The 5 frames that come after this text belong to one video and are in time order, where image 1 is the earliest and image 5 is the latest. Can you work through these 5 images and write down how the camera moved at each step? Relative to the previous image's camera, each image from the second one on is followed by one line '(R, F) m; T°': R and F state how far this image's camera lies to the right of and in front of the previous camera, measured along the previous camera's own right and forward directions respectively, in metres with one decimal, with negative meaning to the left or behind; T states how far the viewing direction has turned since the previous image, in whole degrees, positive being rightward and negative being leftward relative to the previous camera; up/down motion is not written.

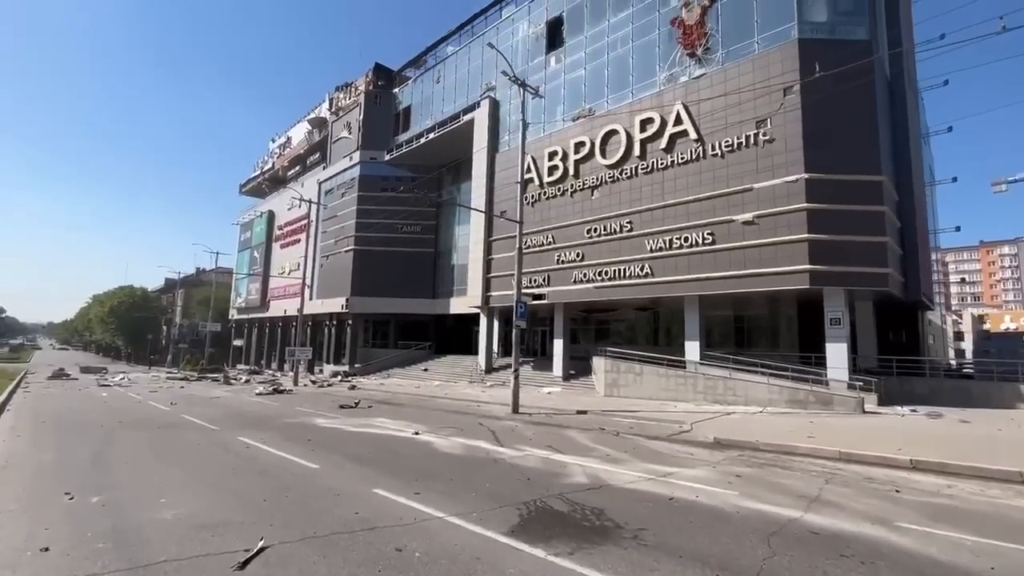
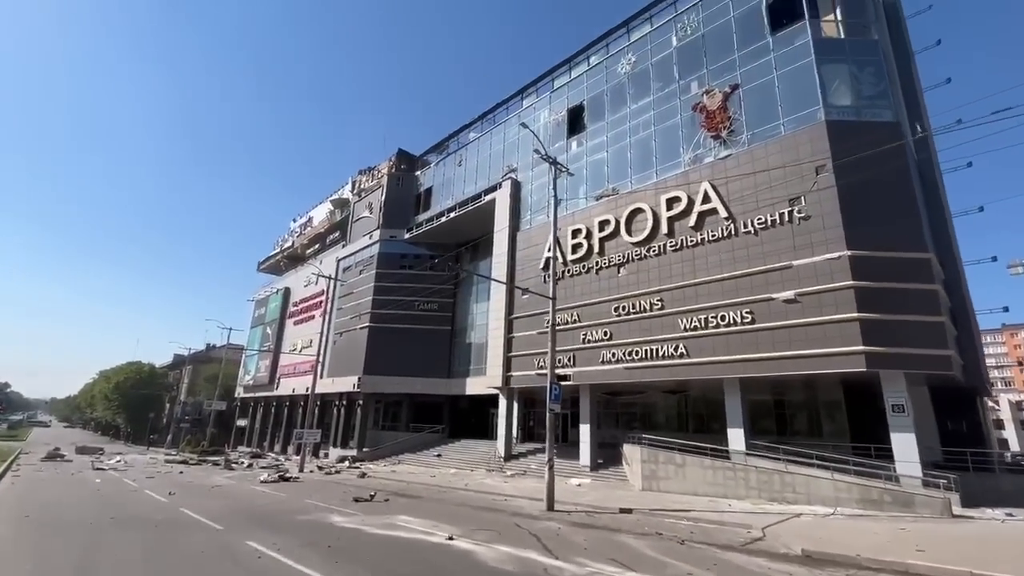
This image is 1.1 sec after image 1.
(-1.0, +1.0) m; -1°
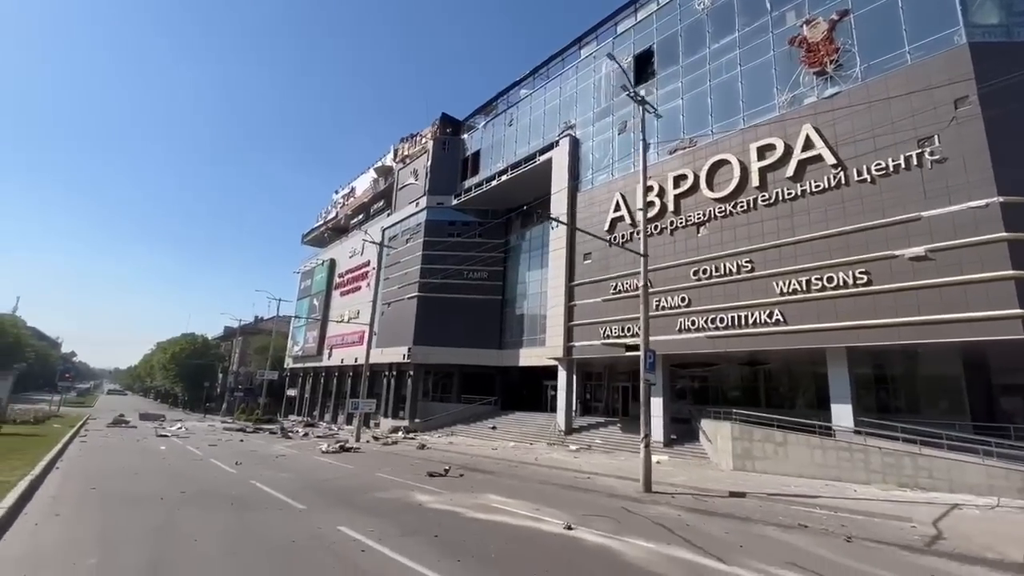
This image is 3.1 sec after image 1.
(-1.8, +2.0) m; -4°
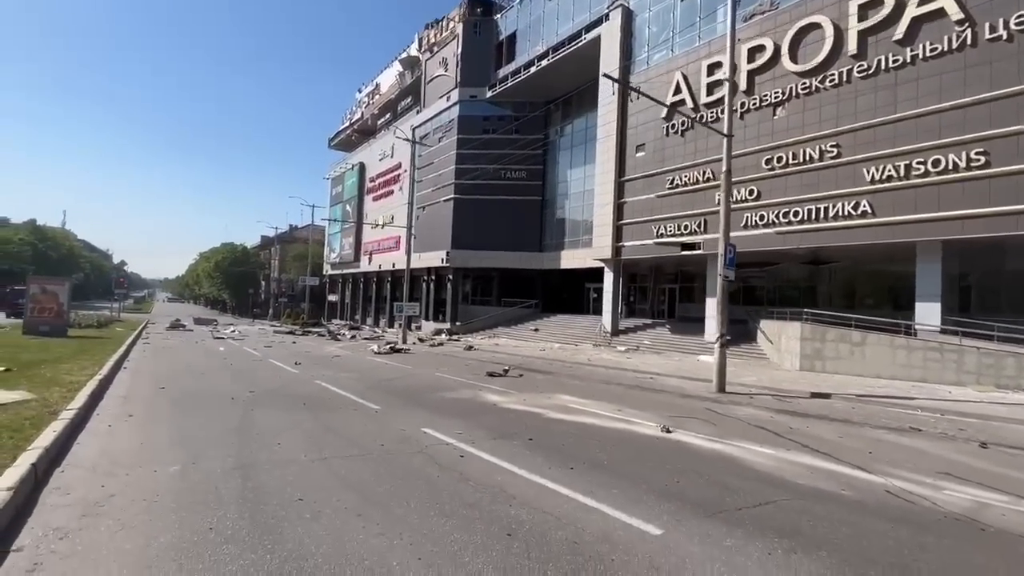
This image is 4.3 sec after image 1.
(-1.1, +1.3) m; -3°
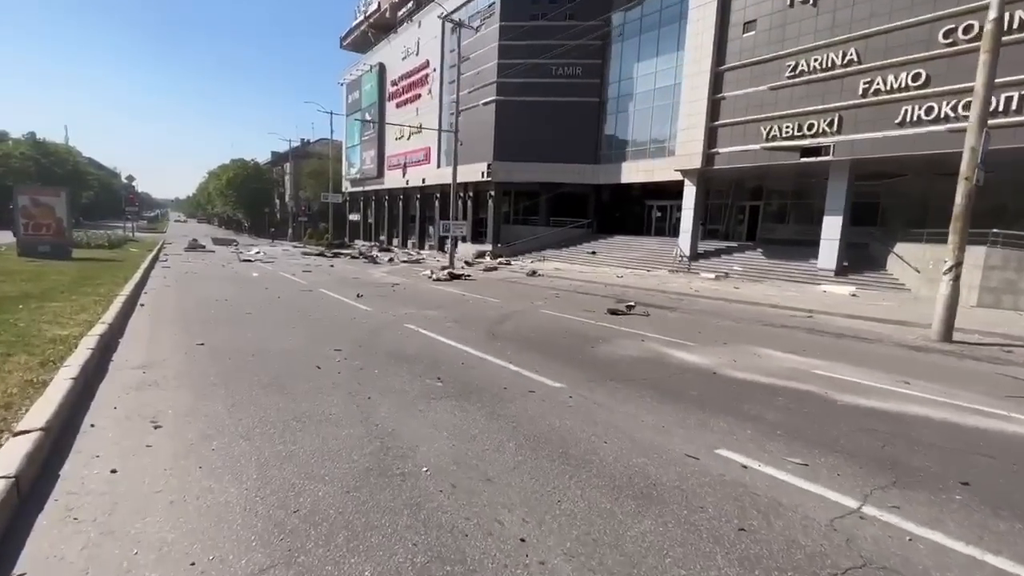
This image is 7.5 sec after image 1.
(-3.0, +3.9) m; -1°
